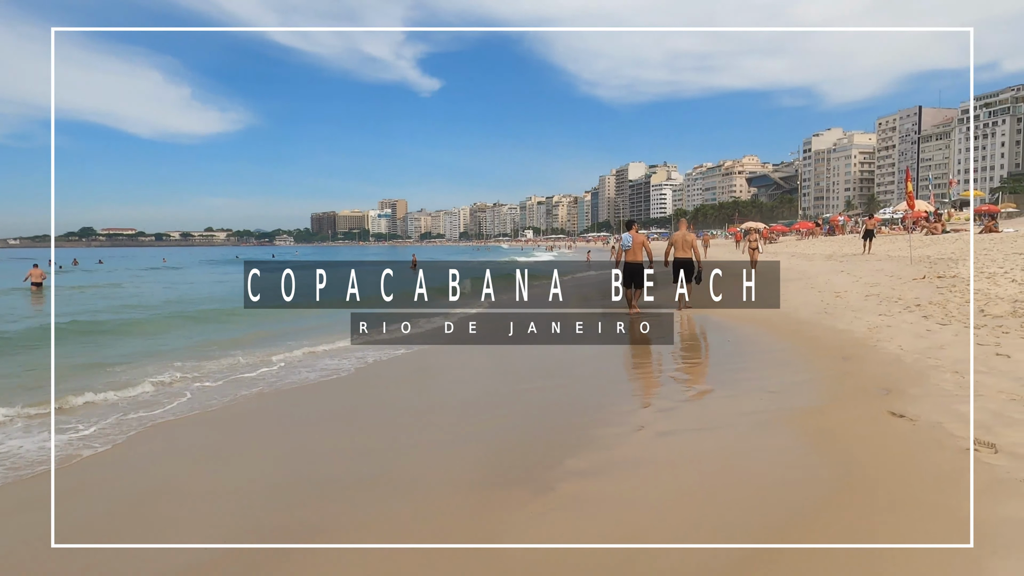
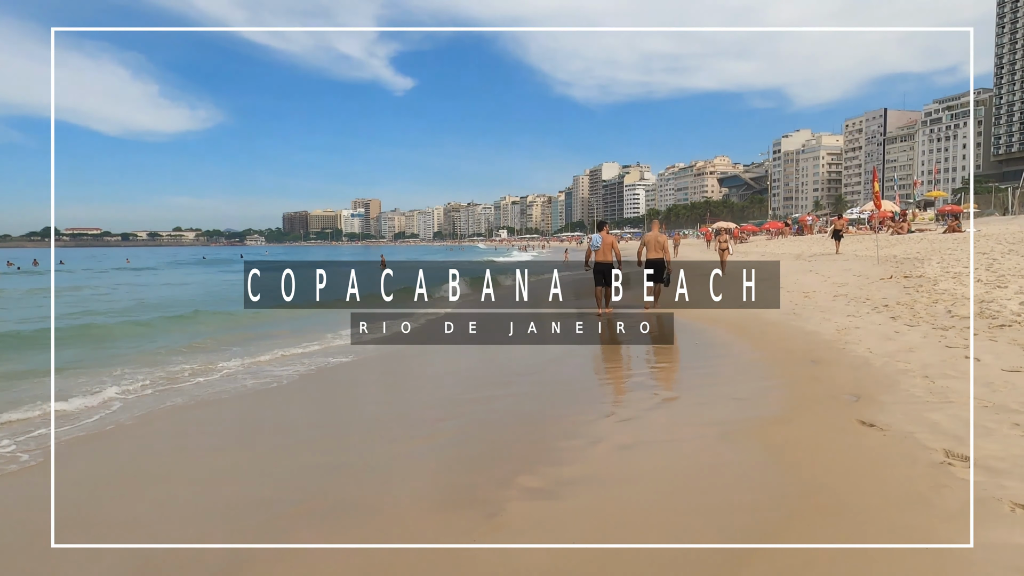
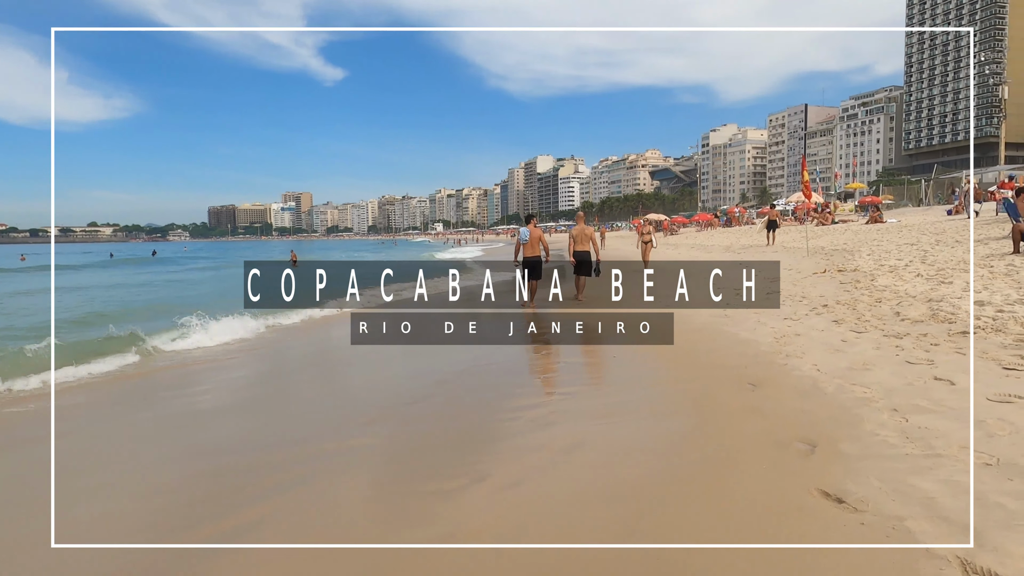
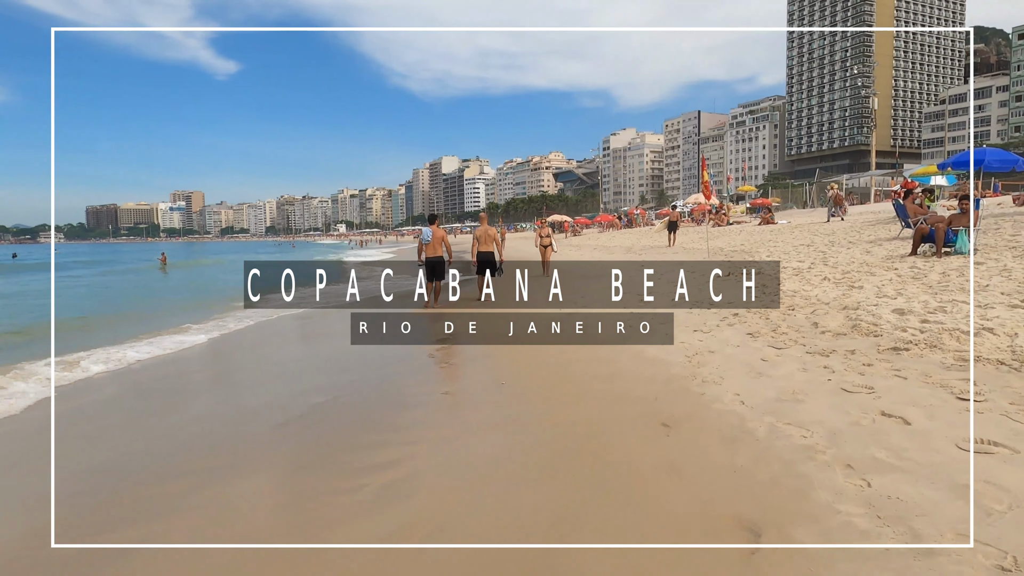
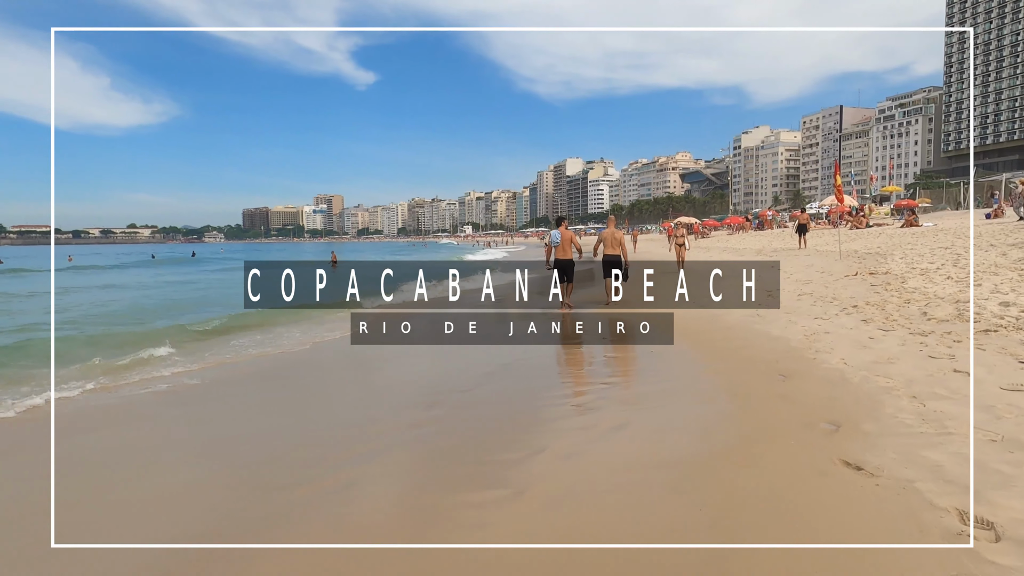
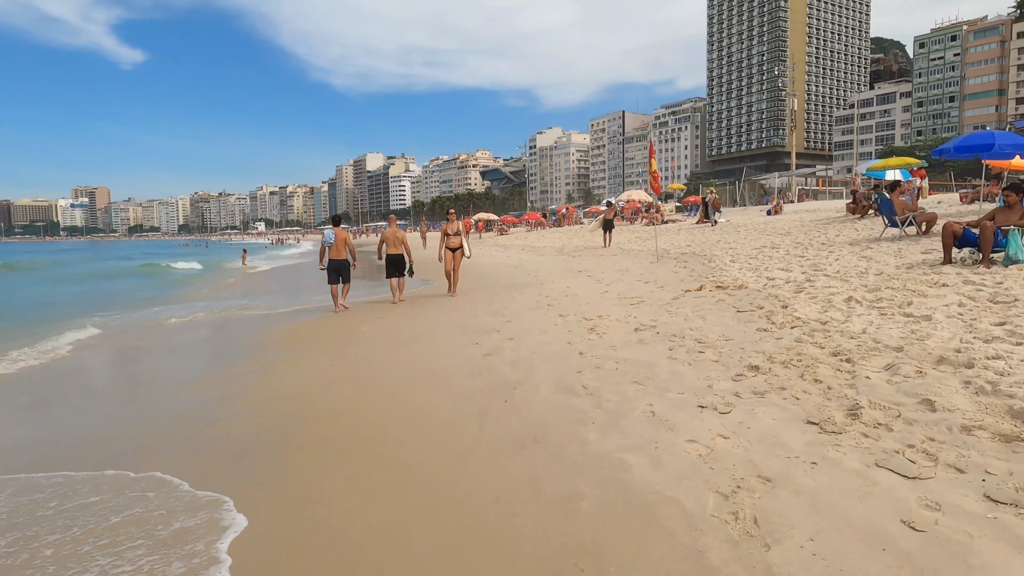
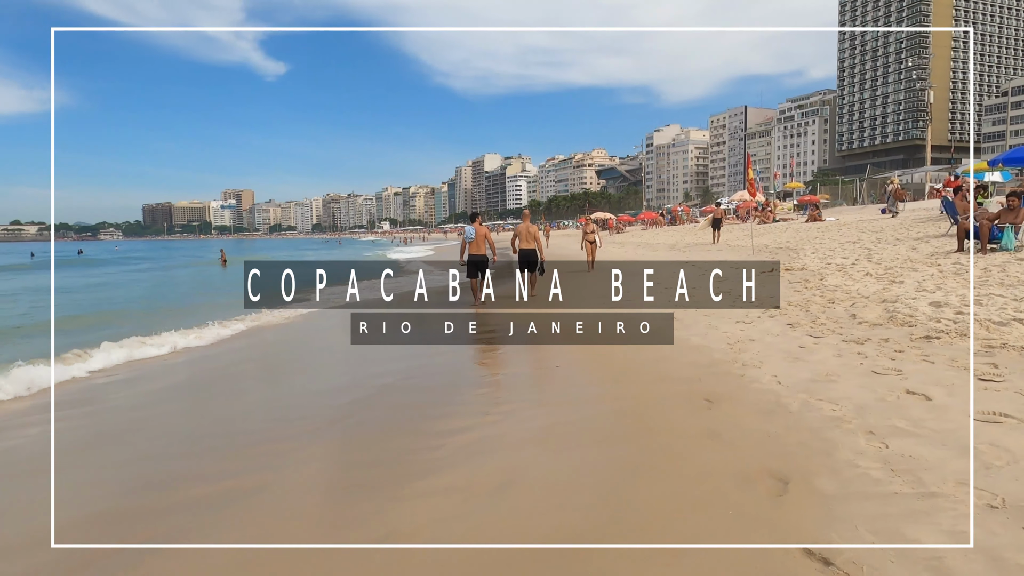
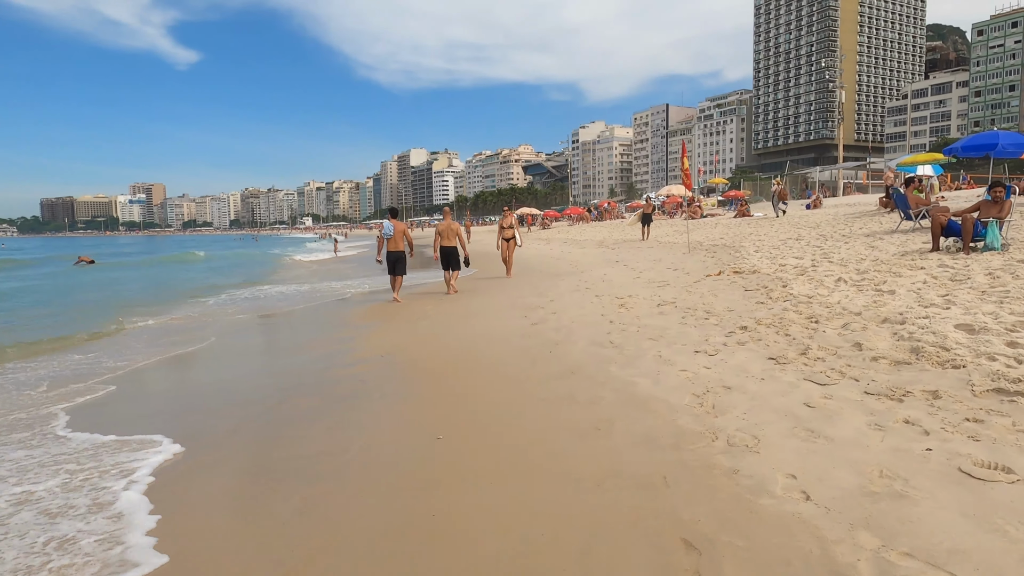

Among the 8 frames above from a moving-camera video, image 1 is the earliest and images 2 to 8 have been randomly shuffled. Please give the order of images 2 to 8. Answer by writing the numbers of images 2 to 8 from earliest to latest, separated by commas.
2, 5, 3, 7, 4, 8, 6
